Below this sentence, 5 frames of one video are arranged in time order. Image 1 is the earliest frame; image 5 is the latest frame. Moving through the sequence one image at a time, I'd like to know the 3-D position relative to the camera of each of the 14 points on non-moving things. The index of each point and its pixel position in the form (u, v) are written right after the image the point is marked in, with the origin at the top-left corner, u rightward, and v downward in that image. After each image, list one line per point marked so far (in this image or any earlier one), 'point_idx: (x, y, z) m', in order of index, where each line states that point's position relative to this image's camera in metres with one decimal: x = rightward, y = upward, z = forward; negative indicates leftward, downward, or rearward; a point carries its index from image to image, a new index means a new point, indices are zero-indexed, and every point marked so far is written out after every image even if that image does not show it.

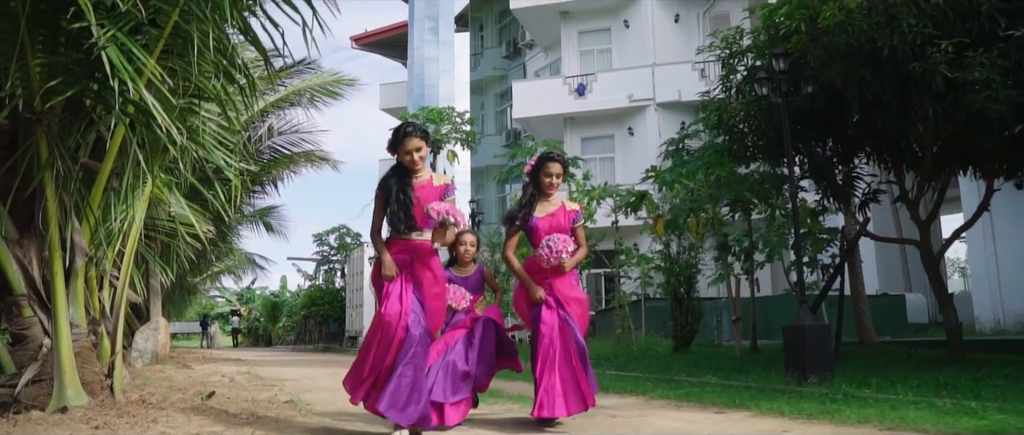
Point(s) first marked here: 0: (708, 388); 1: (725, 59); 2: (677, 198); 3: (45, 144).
0: (+1.8, -1.5, +7.9) m
1: (+2.4, +1.8, +9.7) m
2: (+2.2, +0.3, +11.7) m
3: (-3.1, +0.5, +6.0) m
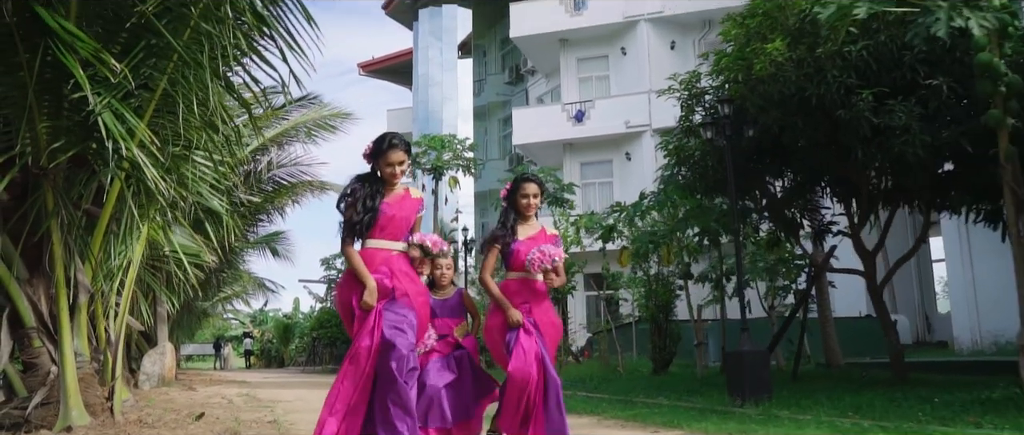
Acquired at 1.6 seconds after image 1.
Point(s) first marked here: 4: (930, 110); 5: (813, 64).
0: (+1.4, -1.8, +8.6) m
1: (+2.1, +1.4, +10.5) m
2: (+1.9, -0.1, +12.4) m
3: (-3.5, +0.2, +6.9) m
4: (+3.8, +1.0, +8.1) m
5: (+2.8, +1.4, +8.3) m
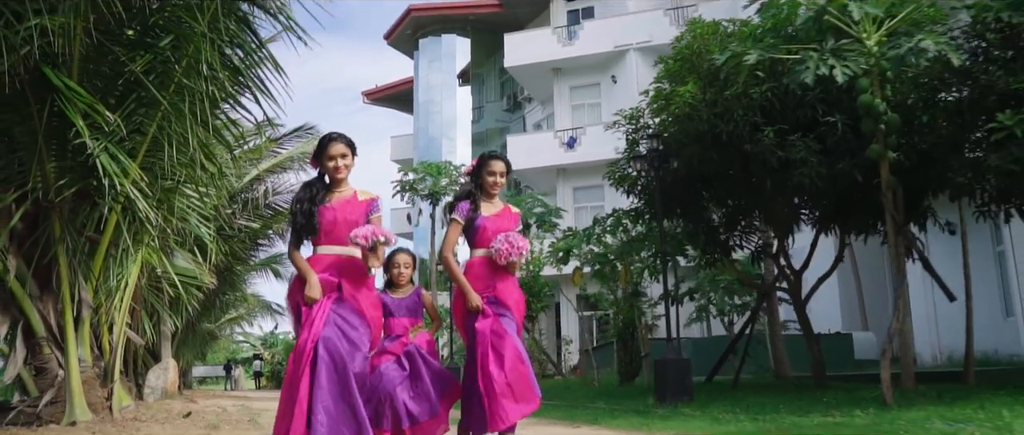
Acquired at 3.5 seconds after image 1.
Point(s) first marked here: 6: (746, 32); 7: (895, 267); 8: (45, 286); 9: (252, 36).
0: (+0.9, -2.1, +9.7) m
1: (+1.5, +1.1, +11.7) m
2: (+1.4, -0.5, +13.6) m
3: (-4.1, -0.1, +8.1) m
4: (+3.2, +0.7, +9.2) m
5: (+2.2, +1.2, +9.5) m
6: (+2.5, +2.0, +9.5) m
7: (+3.7, -0.5, +8.6) m
8: (-4.5, -0.6, +8.6) m
9: (-2.3, +1.6, +7.8) m
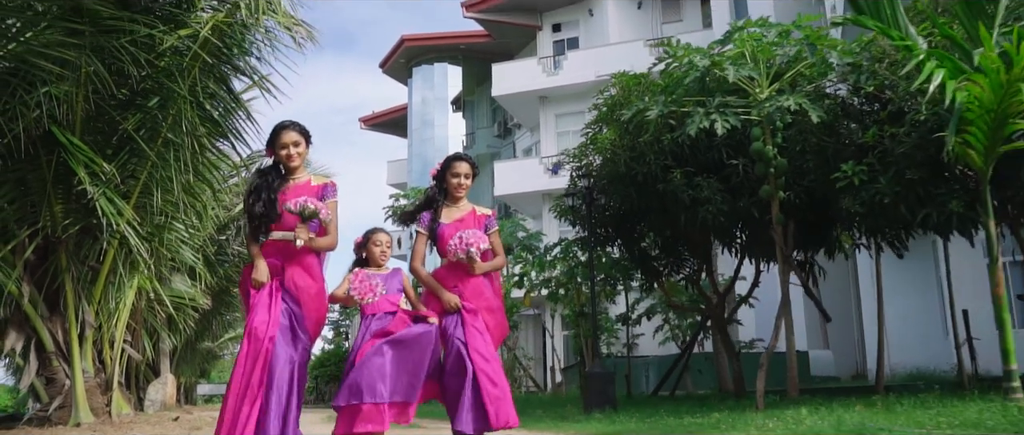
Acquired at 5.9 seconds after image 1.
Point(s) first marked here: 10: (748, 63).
0: (+0.2, -2.5, +11.1) m
1: (+0.9, +0.7, +13.1) m
2: (+0.8, -0.9, +15.0) m
3: (-4.8, -0.4, +9.5) m
4: (+2.5, +0.4, +10.7) m
5: (+1.6, +0.8, +10.9) m
6: (+1.8, +1.6, +10.9) m
7: (+3.0, -0.8, +10.0) m
8: (-5.1, -1.0, +10.1) m
9: (-2.9, +1.3, +9.3) m
10: (+2.4, +1.6, +9.3) m
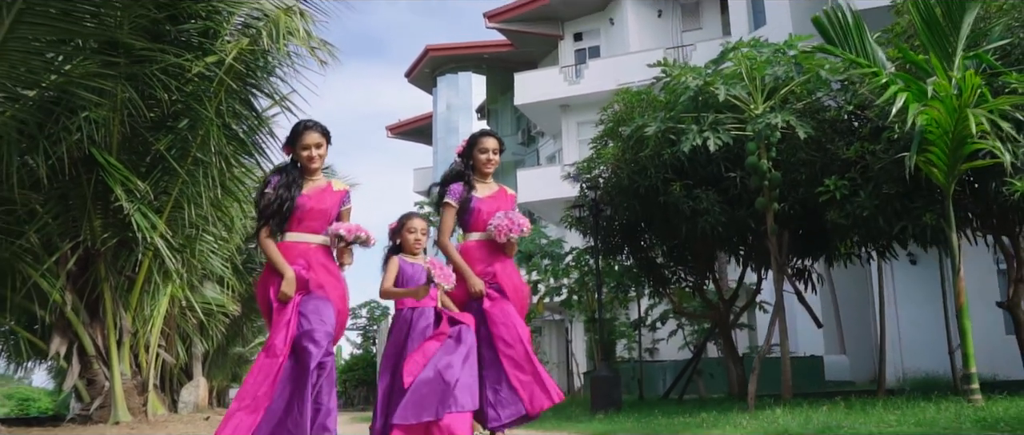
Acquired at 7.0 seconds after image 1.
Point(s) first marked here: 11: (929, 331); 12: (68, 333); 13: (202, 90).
0: (+0.4, -2.6, +11.7) m
1: (+1.1, +0.5, +13.7) m
2: (+1.1, -1.1, +15.6) m
3: (-4.7, -0.6, +10.3) m
4: (+2.6, +0.2, +11.2) m
5: (+1.7, +0.7, +11.5) m
6: (+1.9, +1.5, +11.5) m
7: (+3.1, -0.9, +10.5) m
8: (-5.1, -1.2, +10.9) m
9: (-2.9, +1.1, +10.0) m
10: (+2.5, +1.5, +9.9) m
11: (+7.5, -2.0, +16.1) m
12: (-5.4, -1.4, +10.9) m
13: (-3.3, +1.4, +9.7) m
